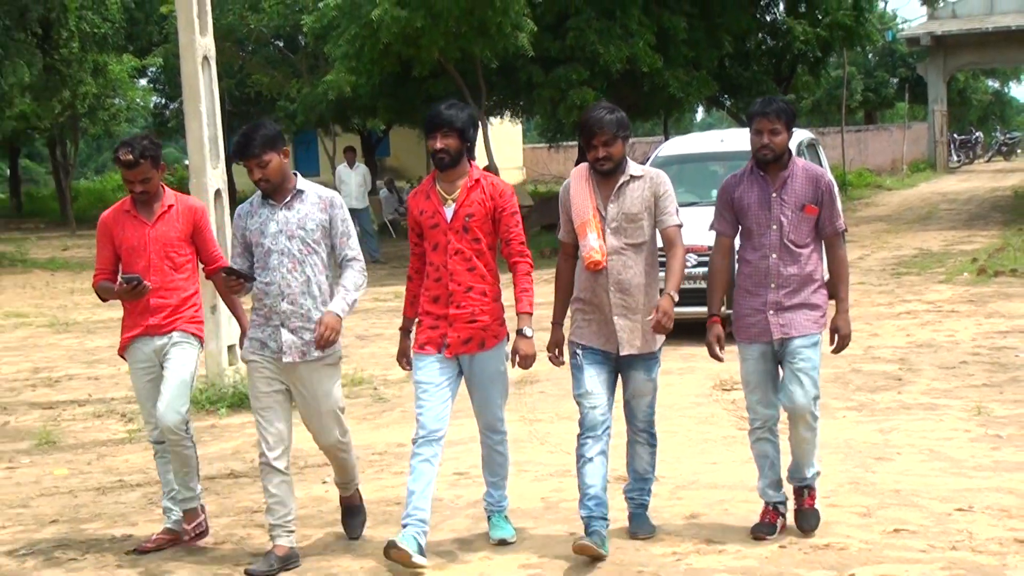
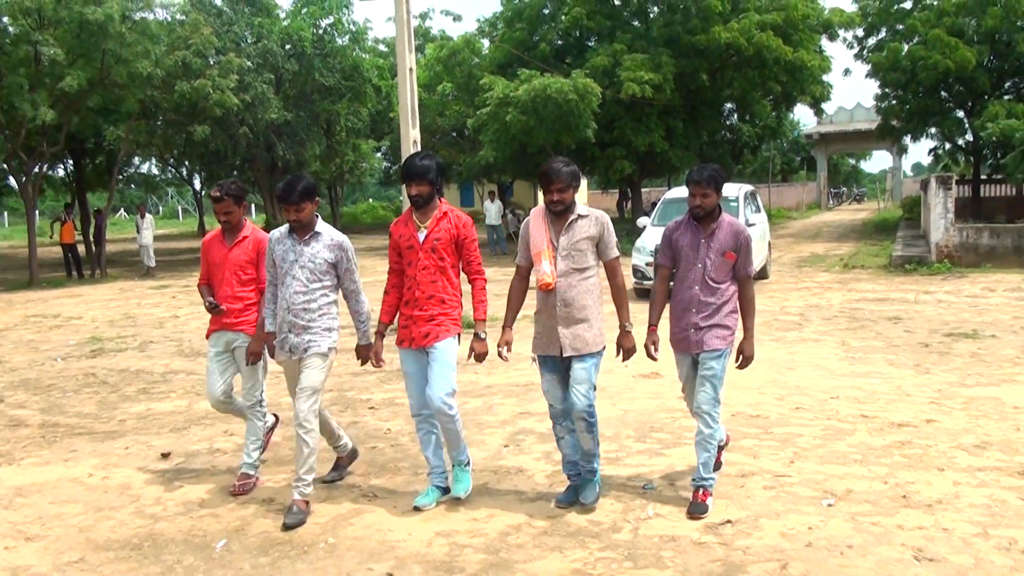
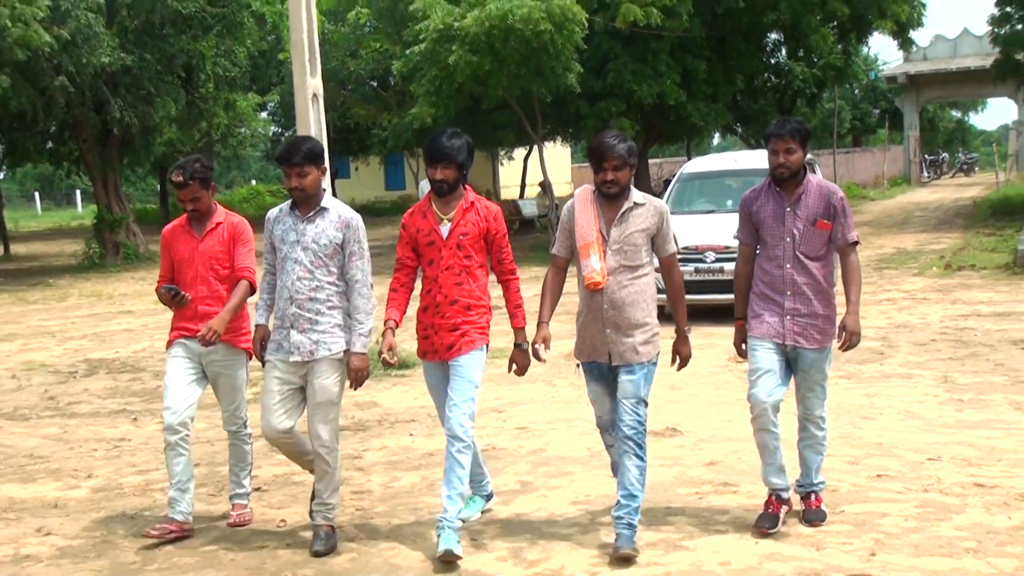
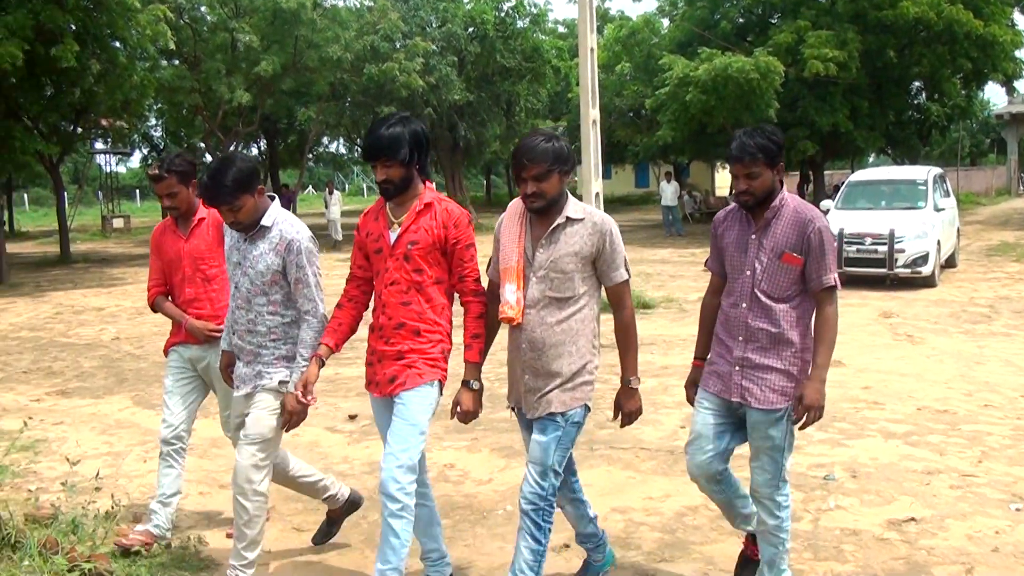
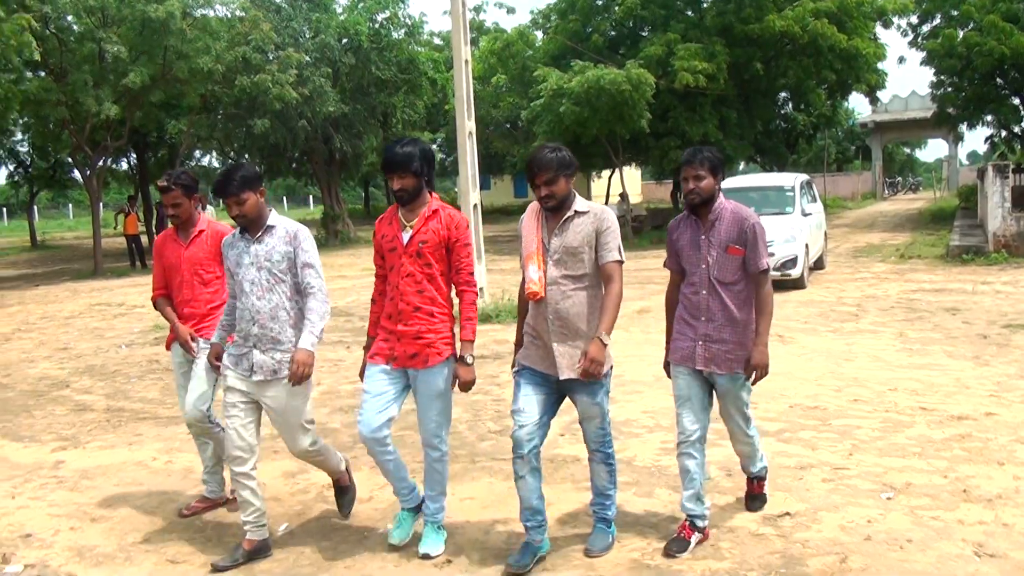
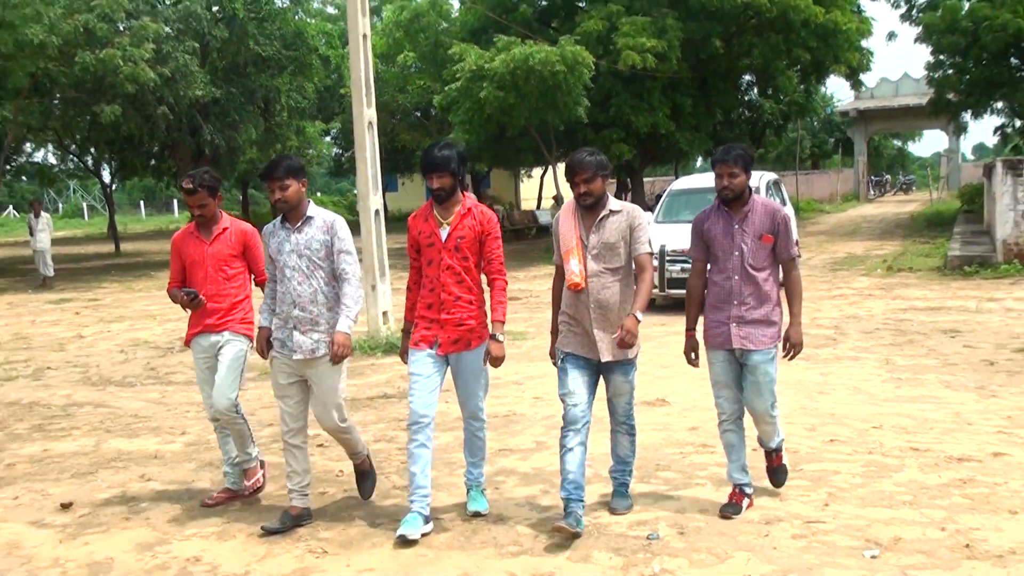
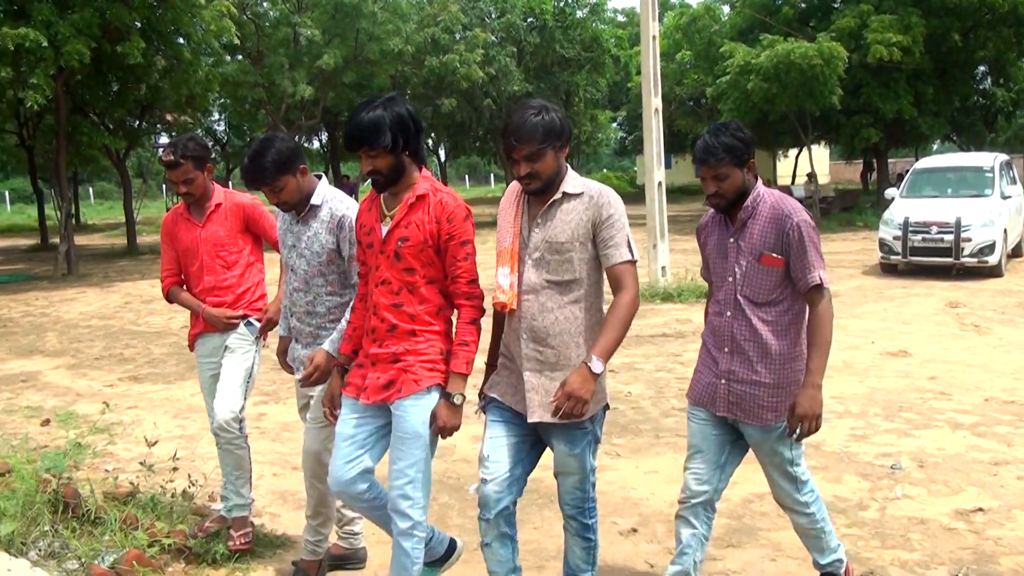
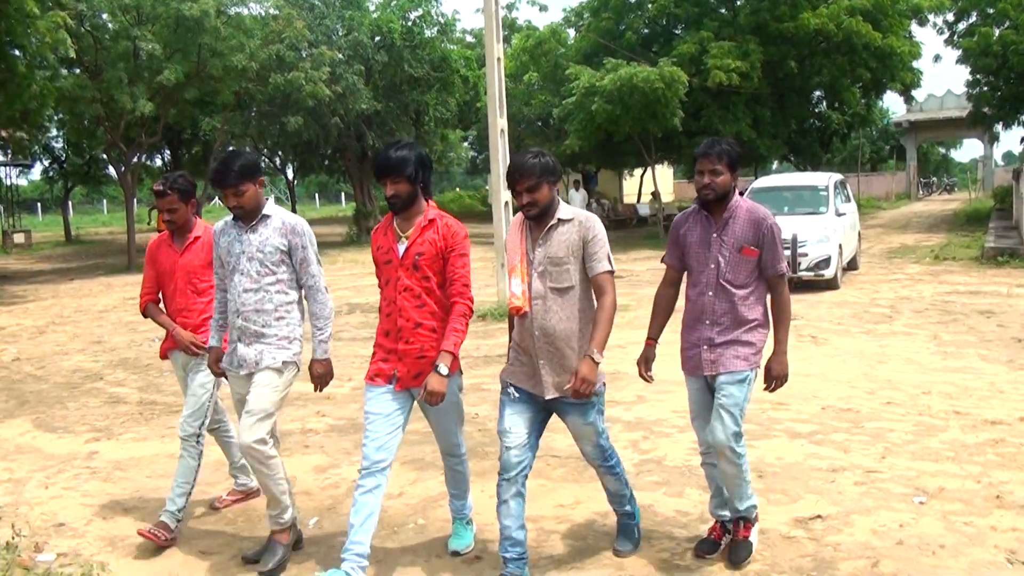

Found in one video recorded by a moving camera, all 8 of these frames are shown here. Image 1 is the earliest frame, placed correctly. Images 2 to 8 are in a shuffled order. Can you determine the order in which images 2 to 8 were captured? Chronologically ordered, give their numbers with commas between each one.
3, 6, 2, 5, 8, 4, 7
